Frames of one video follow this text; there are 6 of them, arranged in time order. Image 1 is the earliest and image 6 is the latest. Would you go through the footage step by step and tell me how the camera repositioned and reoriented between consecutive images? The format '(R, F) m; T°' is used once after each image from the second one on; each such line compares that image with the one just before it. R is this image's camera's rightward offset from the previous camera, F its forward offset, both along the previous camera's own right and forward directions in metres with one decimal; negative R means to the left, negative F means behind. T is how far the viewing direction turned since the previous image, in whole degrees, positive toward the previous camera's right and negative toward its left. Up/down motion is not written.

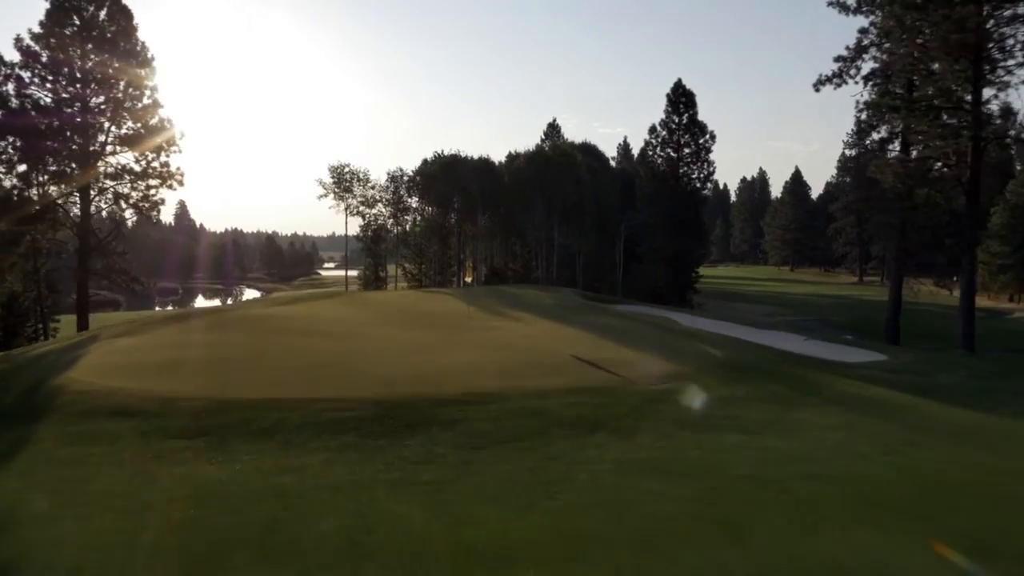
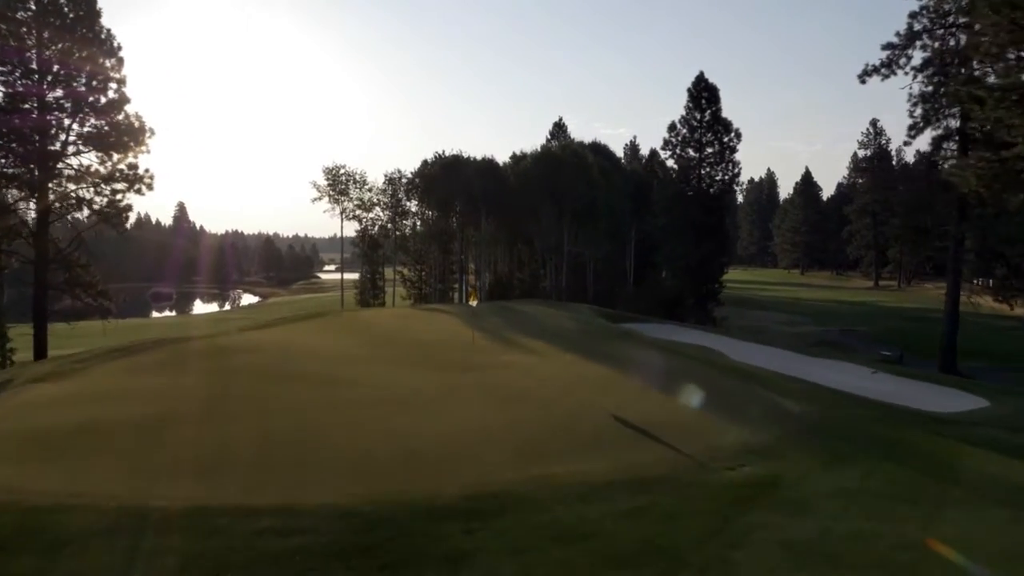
(-0.3, +3.6) m; 0°
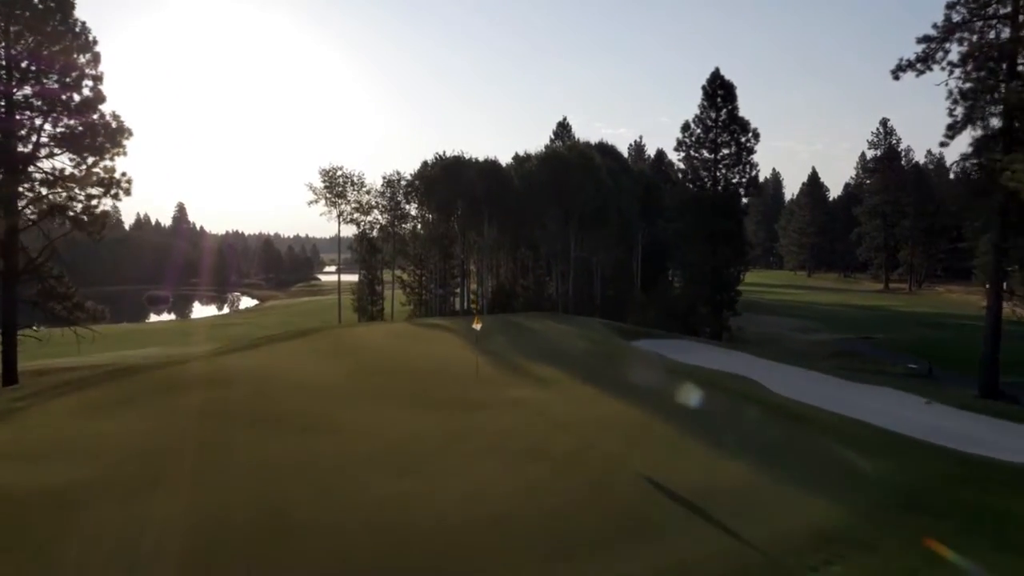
(-0.2, +2.2) m; 0°
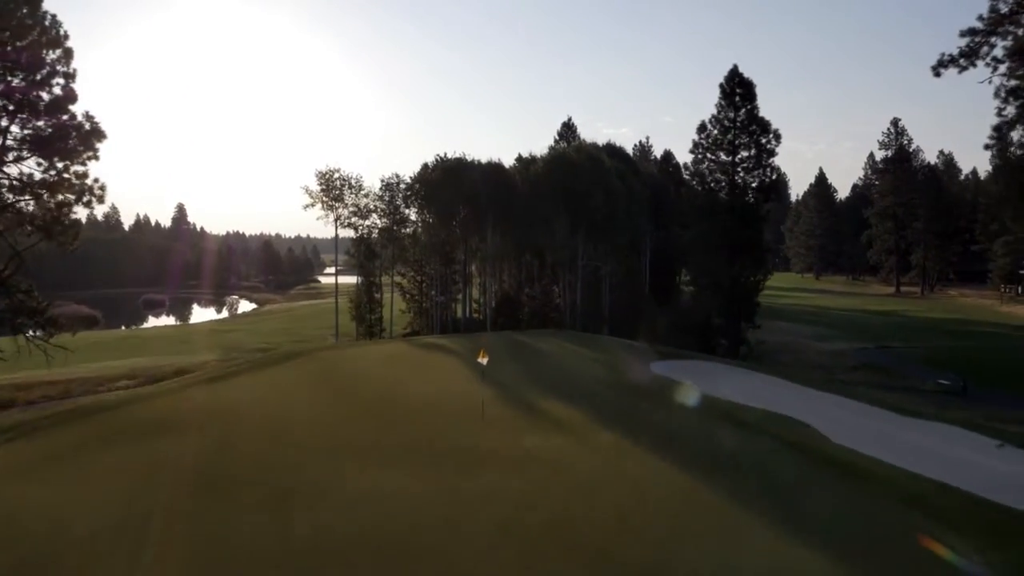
(-0.2, +2.3) m; 0°
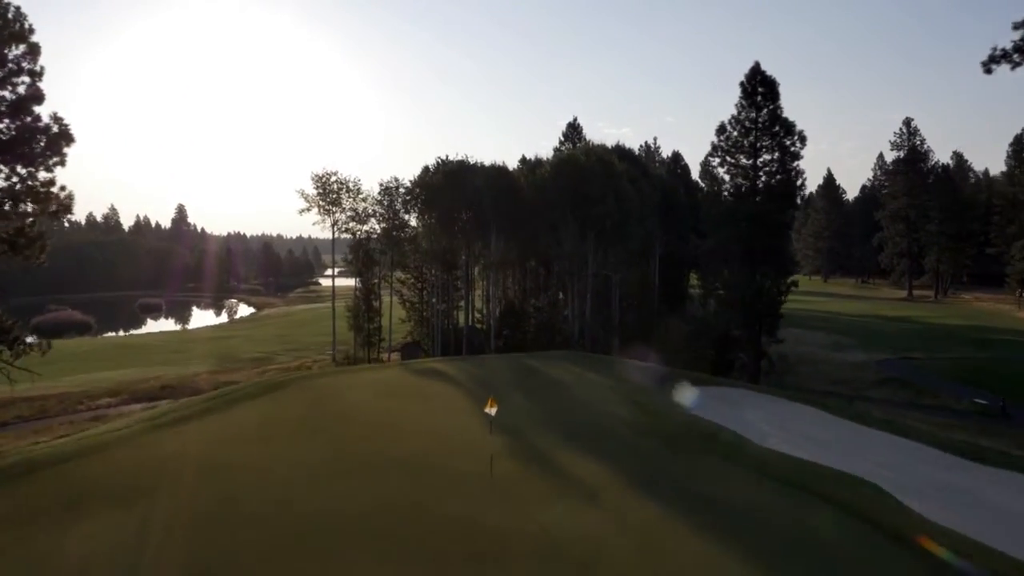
(-0.2, +2.3) m; 0°
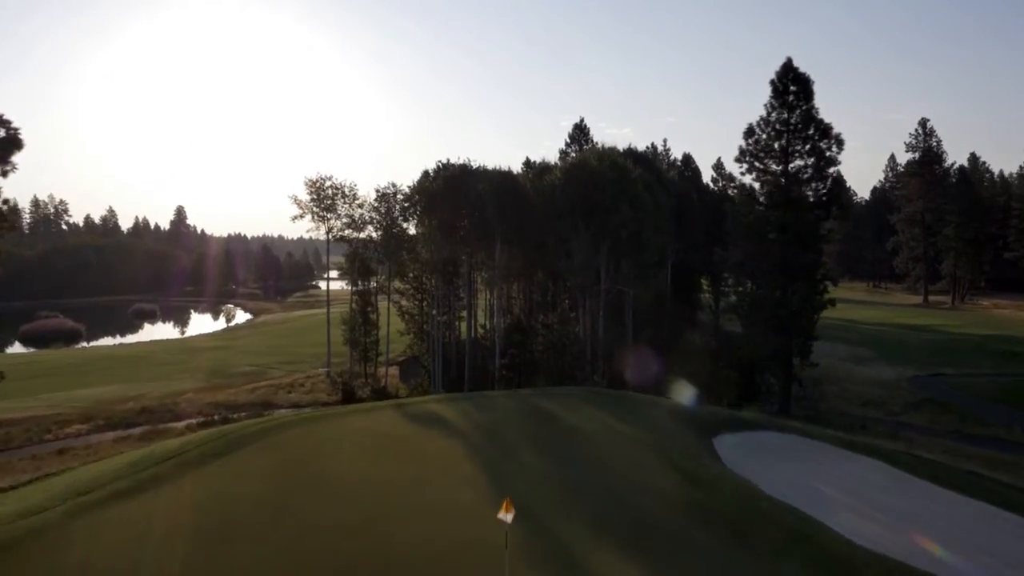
(-0.3, +3.0) m; 0°
